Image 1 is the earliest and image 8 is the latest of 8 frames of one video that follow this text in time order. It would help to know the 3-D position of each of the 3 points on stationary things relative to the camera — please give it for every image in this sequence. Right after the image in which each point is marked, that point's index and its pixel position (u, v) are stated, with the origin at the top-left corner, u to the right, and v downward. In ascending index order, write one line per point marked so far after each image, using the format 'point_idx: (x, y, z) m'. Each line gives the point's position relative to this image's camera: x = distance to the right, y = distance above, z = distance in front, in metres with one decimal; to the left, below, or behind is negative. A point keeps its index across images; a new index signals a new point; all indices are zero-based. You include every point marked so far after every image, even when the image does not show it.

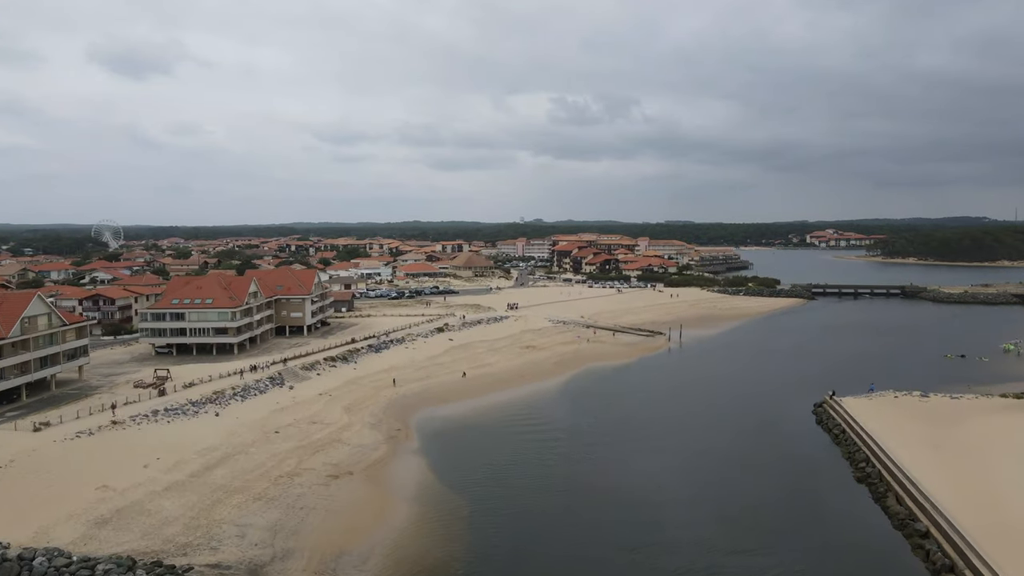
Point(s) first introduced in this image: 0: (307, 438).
0: (-5.3, -3.9, +19.3) m
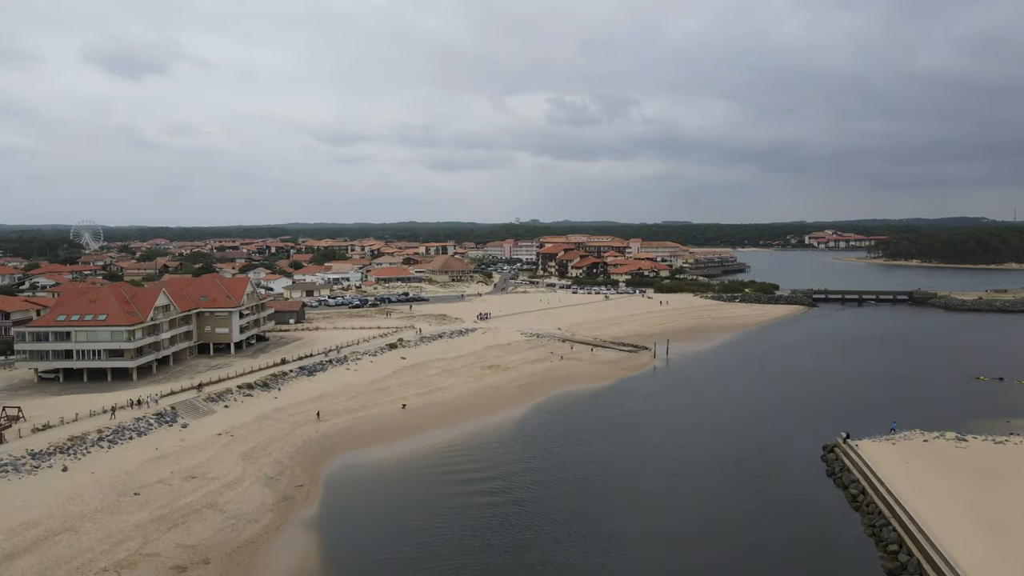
0: (-6.9, -4.3, +15.0) m
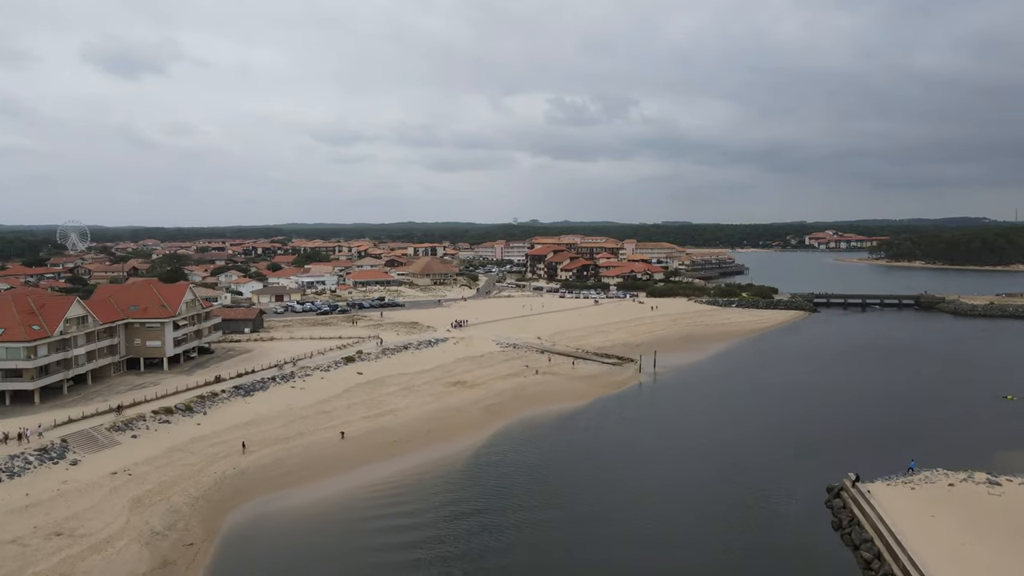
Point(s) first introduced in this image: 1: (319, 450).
0: (-8.0, -4.6, +12.0) m
1: (-5.0, -4.2, +19.0) m
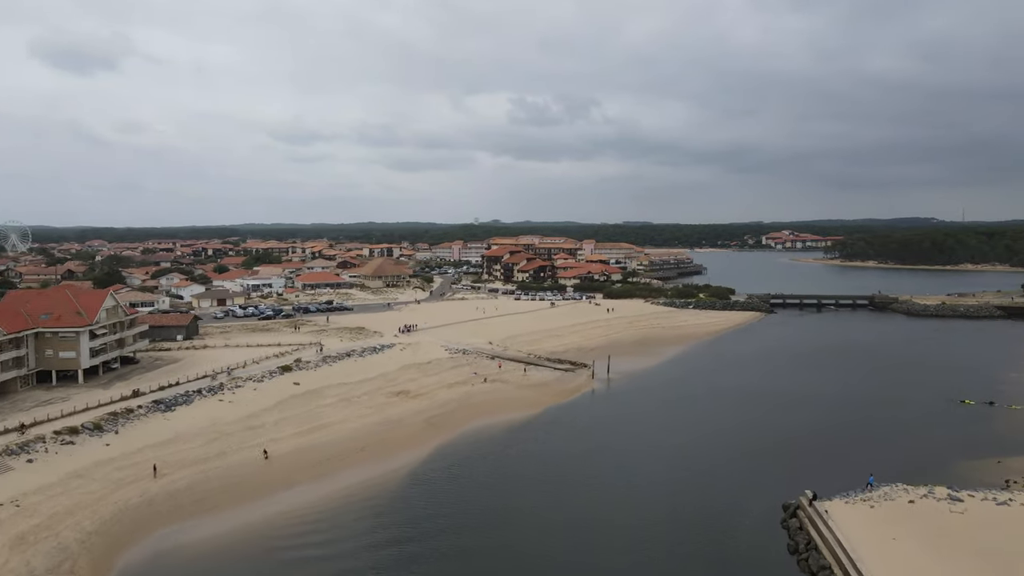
0: (-9.1, -4.8, +10.3) m
1: (-6.4, -4.3, +17.4) m
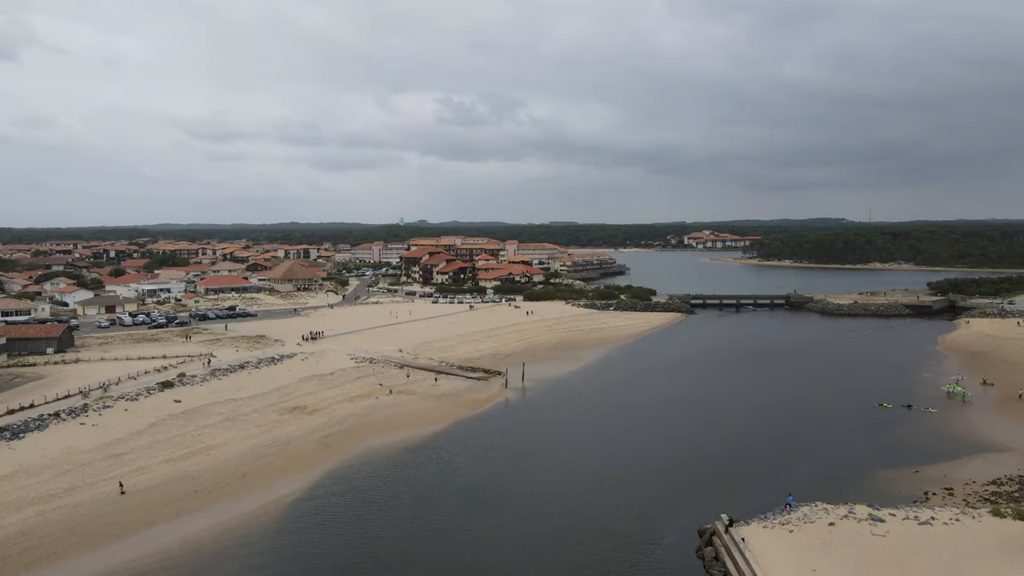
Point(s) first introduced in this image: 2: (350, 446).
0: (-10.6, -5.0, +7.7) m
1: (-8.6, -4.5, +15.1) m
2: (-4.4, -4.3, +20.0) m
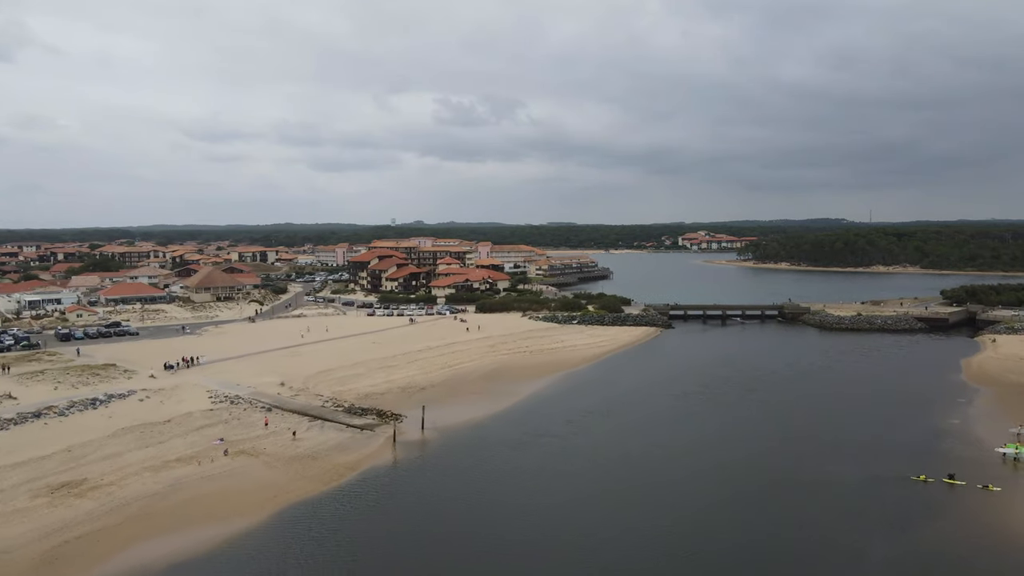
0: (-13.6, -5.5, +0.9) m
1: (-11.6, -5.1, +8.3) m
2: (-7.4, -4.8, +13.2) m
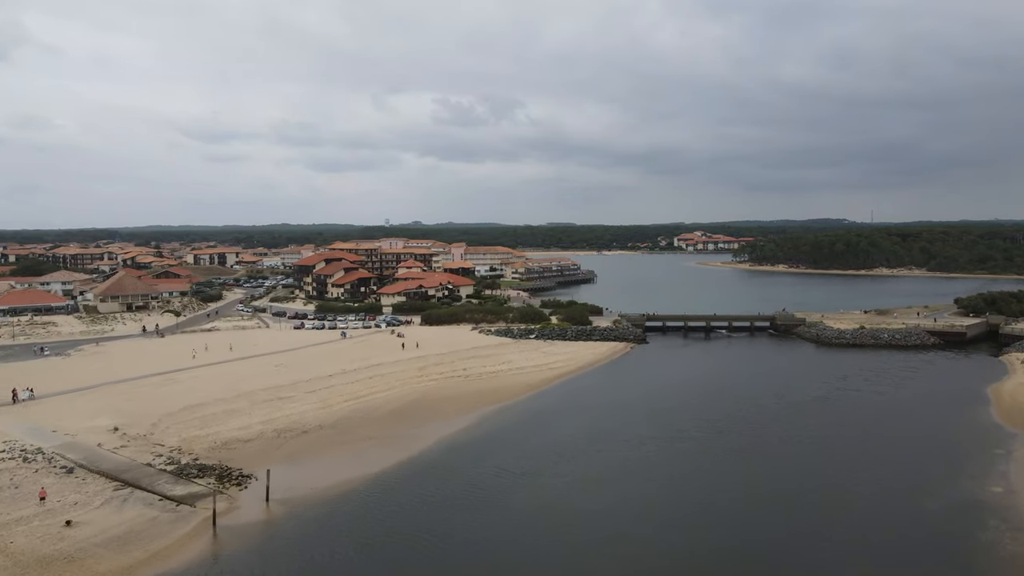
0: (-16.2, -5.9, -4.8) m
1: (-14.2, -5.5, +2.5) m
2: (-10.0, -5.2, +7.5) m
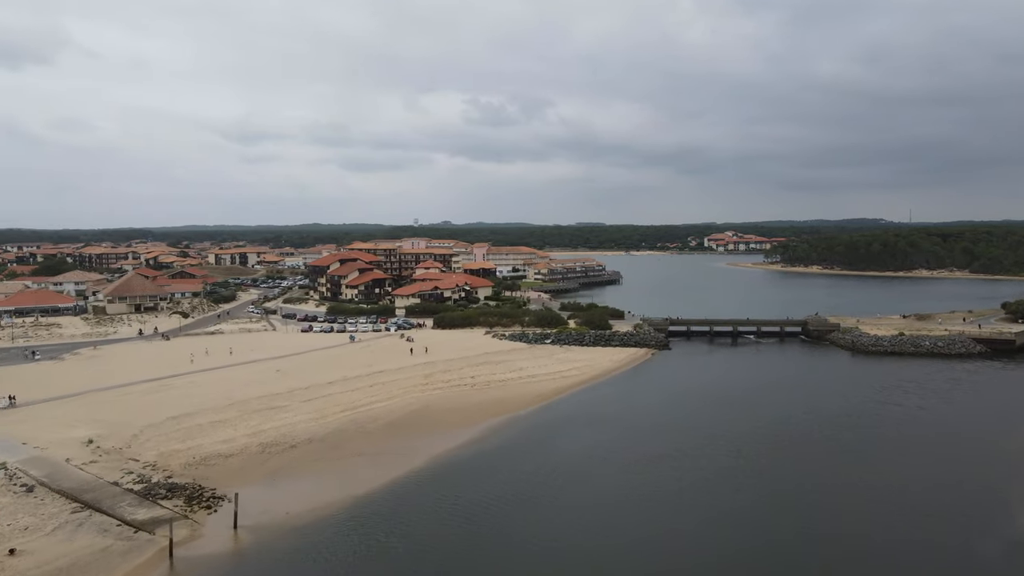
0: (-17.2, -6.0, -5.8) m
1: (-14.9, -5.6, +1.5) m
2: (-10.4, -5.3, +6.2) m
